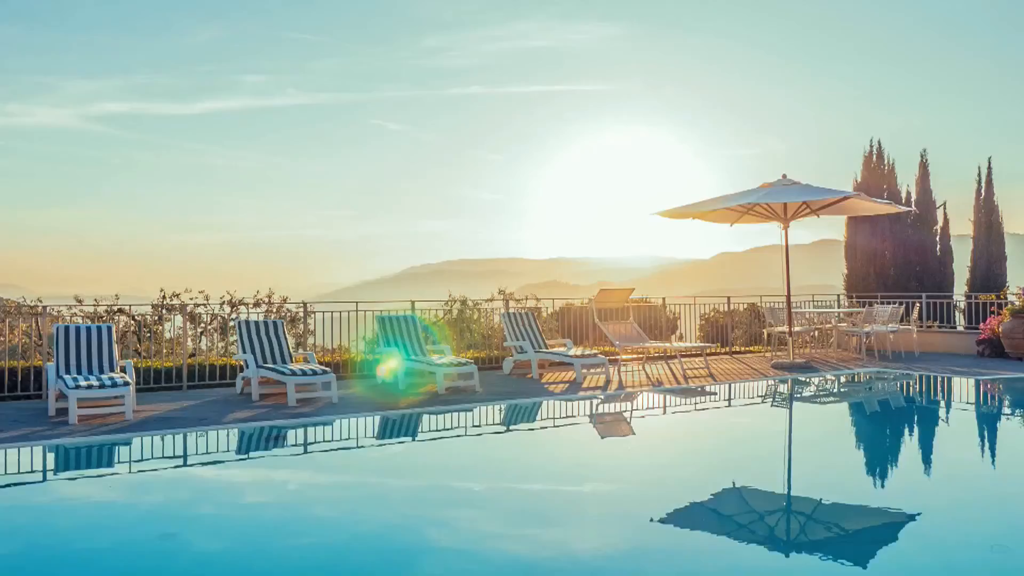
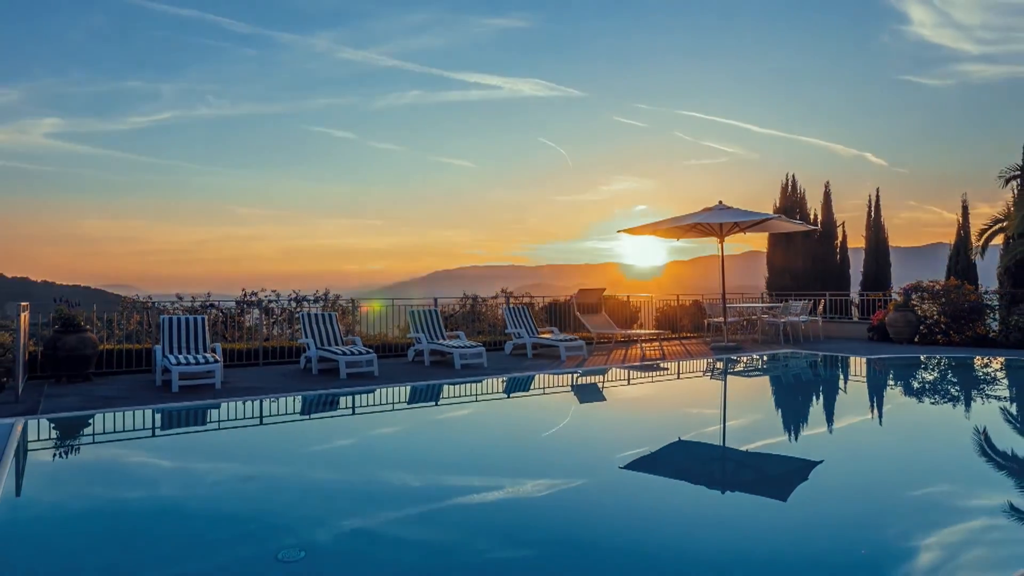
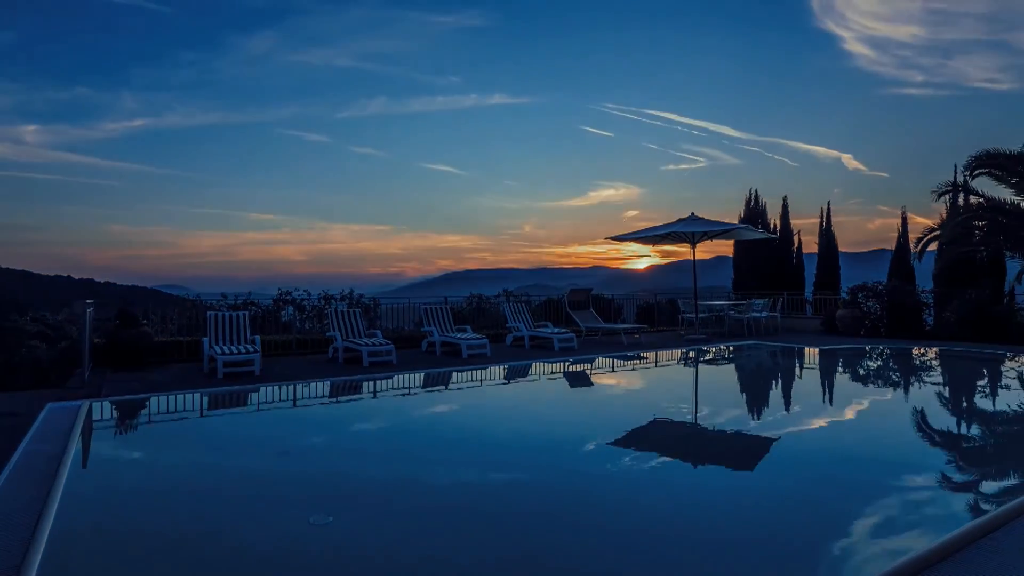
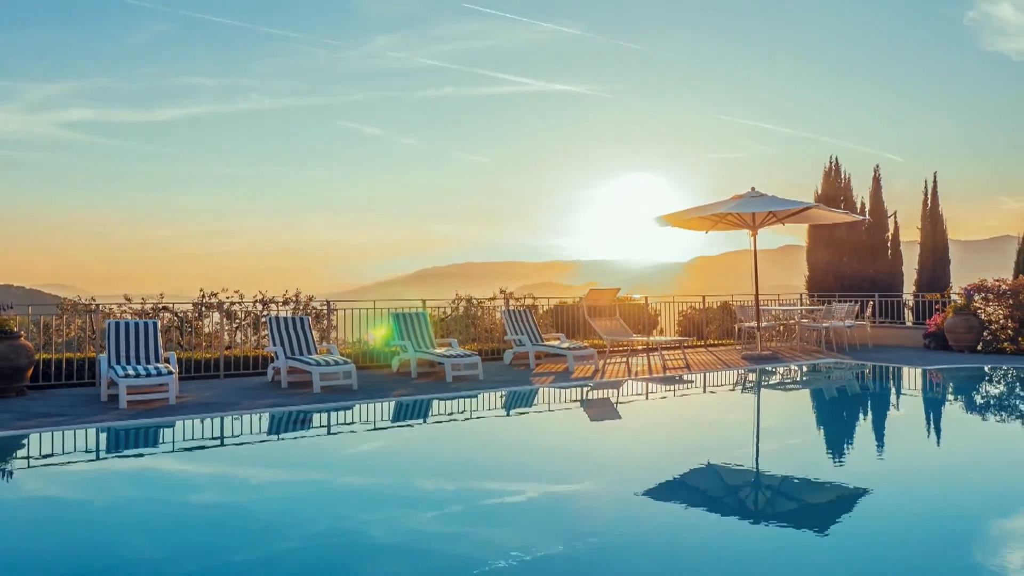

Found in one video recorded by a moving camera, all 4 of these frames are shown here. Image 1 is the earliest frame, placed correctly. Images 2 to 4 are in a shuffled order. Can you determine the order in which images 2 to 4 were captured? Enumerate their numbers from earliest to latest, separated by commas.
4, 2, 3
